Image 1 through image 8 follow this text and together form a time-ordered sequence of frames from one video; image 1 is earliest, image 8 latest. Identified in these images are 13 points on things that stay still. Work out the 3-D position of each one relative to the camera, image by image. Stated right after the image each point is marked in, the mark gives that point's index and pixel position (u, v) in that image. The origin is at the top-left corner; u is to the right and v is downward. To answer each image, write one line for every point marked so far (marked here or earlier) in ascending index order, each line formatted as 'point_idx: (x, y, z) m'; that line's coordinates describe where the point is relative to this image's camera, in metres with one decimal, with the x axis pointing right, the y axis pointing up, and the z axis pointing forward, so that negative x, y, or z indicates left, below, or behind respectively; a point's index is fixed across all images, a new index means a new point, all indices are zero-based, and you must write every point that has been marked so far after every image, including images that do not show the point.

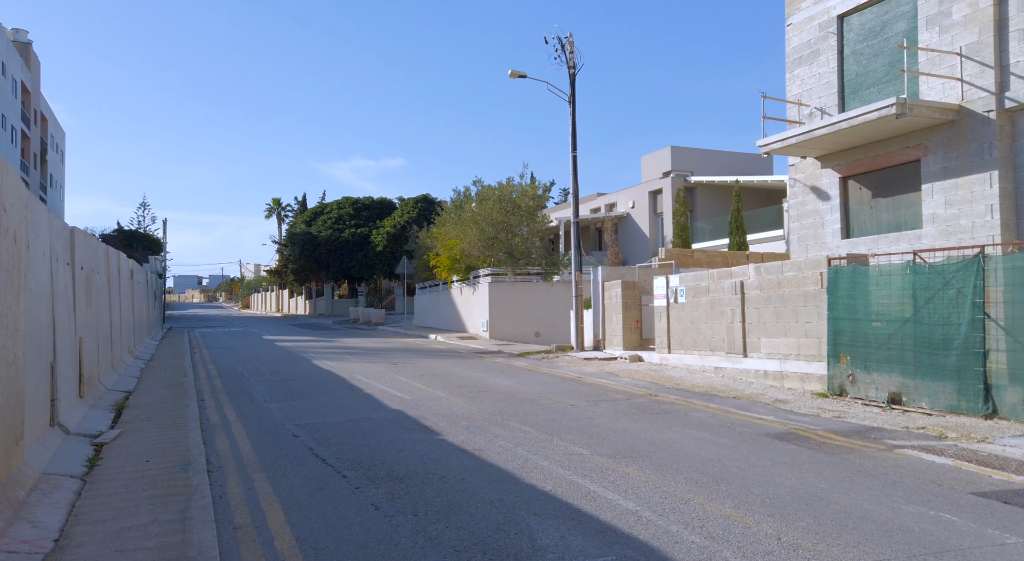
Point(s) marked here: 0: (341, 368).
0: (-3.9, -2.0, +18.7) m
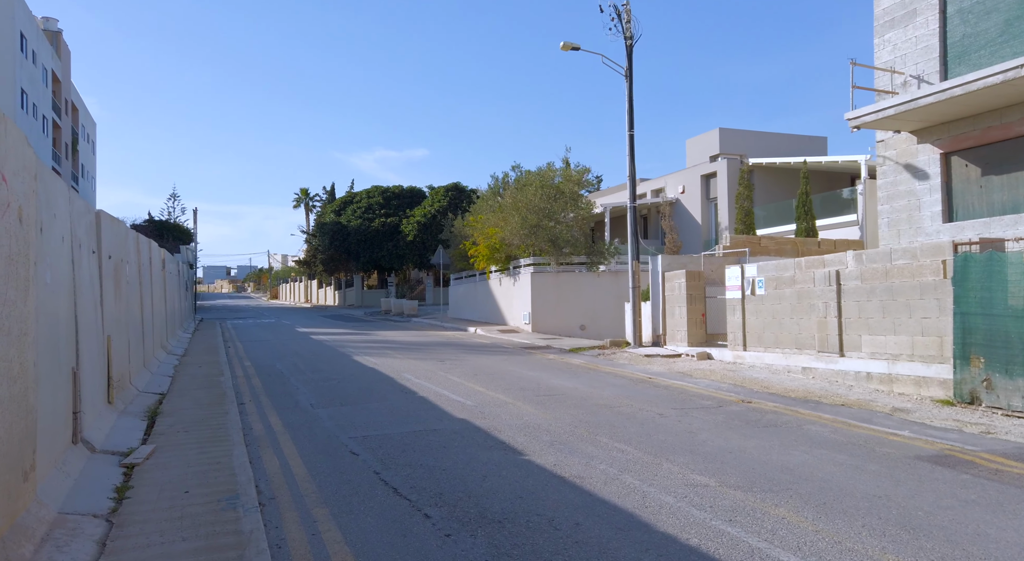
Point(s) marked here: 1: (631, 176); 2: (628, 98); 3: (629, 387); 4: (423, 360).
0: (-2.7, -1.8, +17.5) m
1: (+3.0, +2.7, +20.4) m
2: (+2.8, +4.4, +19.7) m
3: (+1.9, -1.7, +13.0) m
4: (-2.1, -1.8, +19.2) m
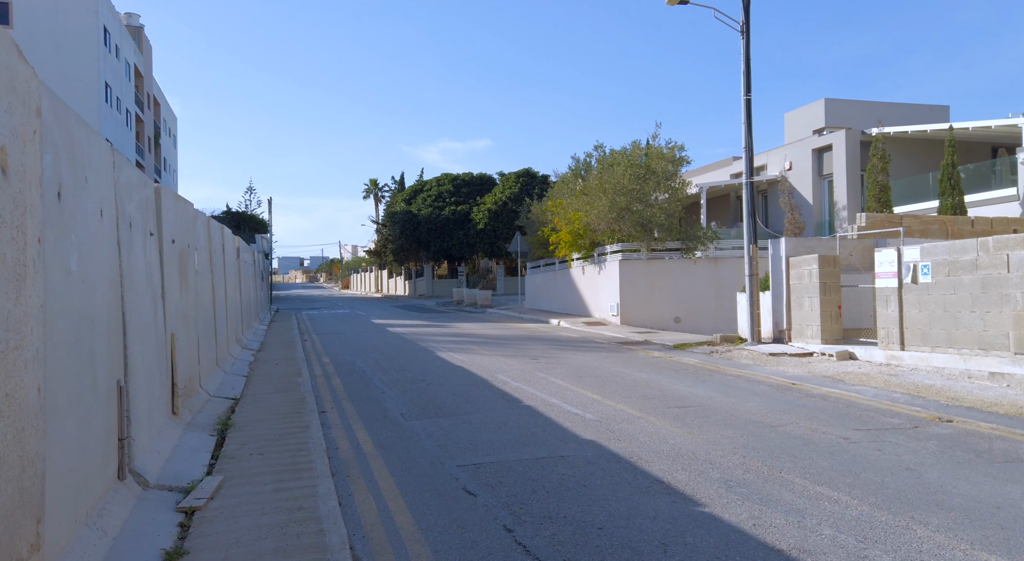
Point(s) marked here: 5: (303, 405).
0: (-0.7, -1.6, +15.7) m
1: (+5.2, +3.0, +18.1) m
2: (+4.9, +4.7, +17.4) m
3: (+3.5, -1.5, +10.9) m
4: (0.0, -1.6, +17.4) m
5: (-2.7, -1.6, +10.4) m
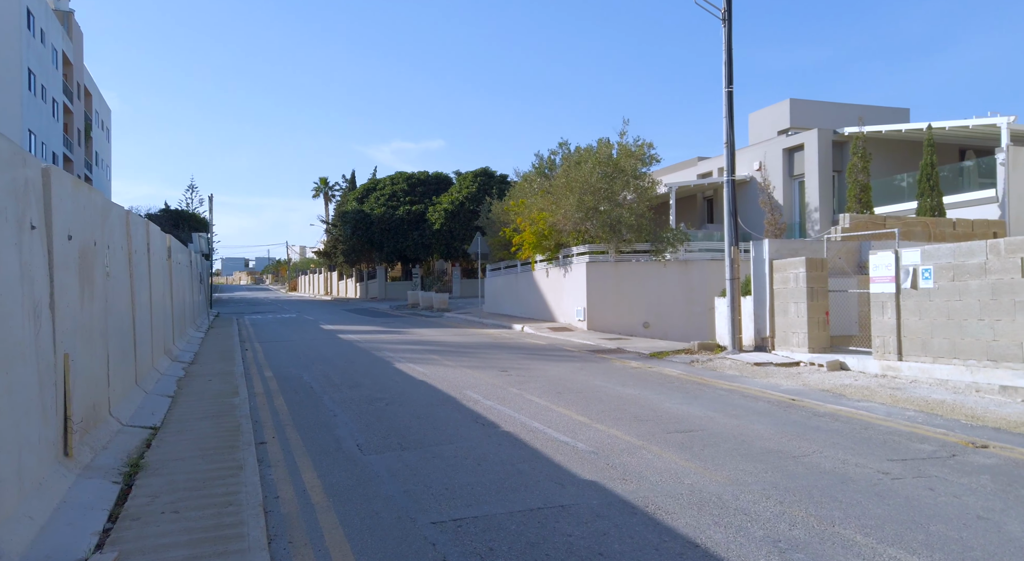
0: (-1.3, -1.7, +14.4) m
1: (+4.5, +2.9, +17.1) m
2: (+4.2, +4.6, +16.4) m
3: (+3.2, -1.6, +9.8) m
4: (-0.6, -1.7, +16.1) m
5: (-3.0, -1.7, +9.0) m
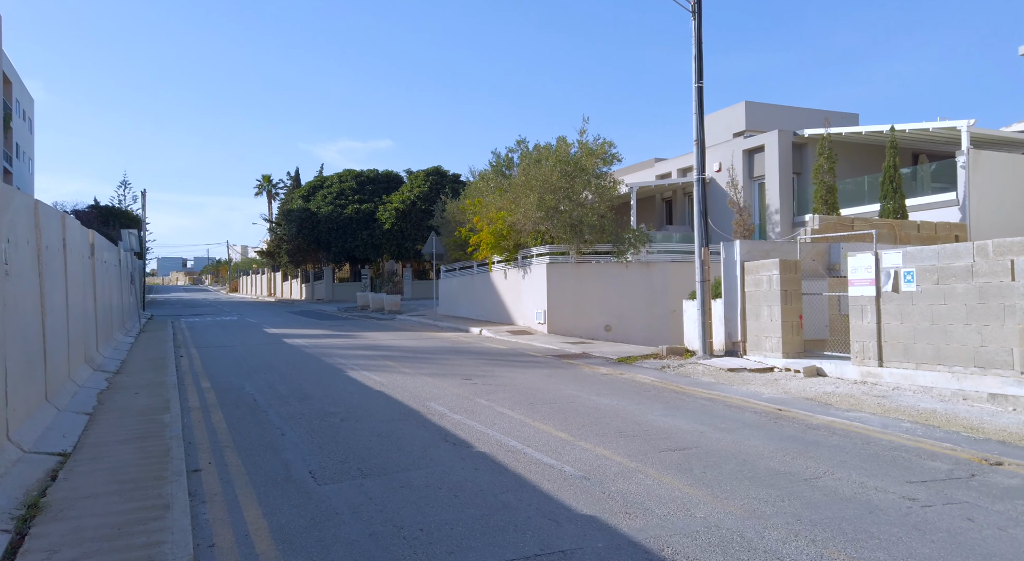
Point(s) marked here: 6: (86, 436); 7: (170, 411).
0: (-1.8, -1.8, +13.5) m
1: (+3.7, +2.8, +16.5) m
2: (+3.5, +4.6, +15.8) m
3: (+2.9, -1.7, +9.2) m
4: (-1.3, -1.8, +15.2) m
5: (-3.2, -1.8, +8.0) m
6: (-4.7, -1.8, +9.4) m
7: (-4.6, -1.8, +11.2) m
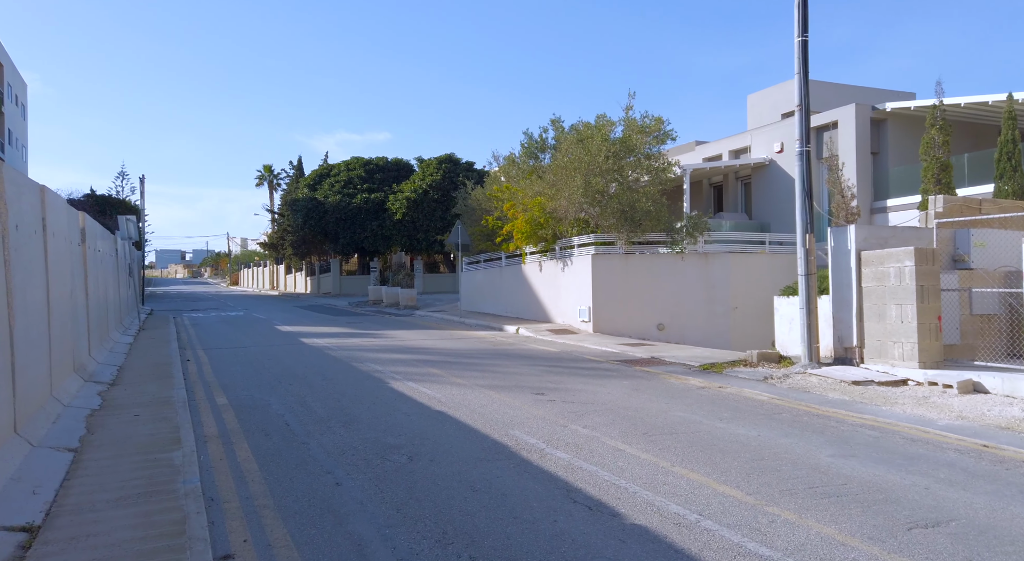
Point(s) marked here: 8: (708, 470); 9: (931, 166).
0: (-0.6, -1.7, +10.9) m
1: (+4.9, +2.9, +13.9) m
2: (+4.7, +4.7, +13.2) m
3: (+4.1, -1.6, +6.6) m
4: (-0.1, -1.7, +12.6) m
5: (-2.0, -1.7, +5.4) m
6: (-3.5, -1.7, +6.8) m
7: (-3.4, -1.7, +8.6) m
8: (+1.7, -1.7, +7.1) m
9: (+9.3, +2.6, +18.4) m
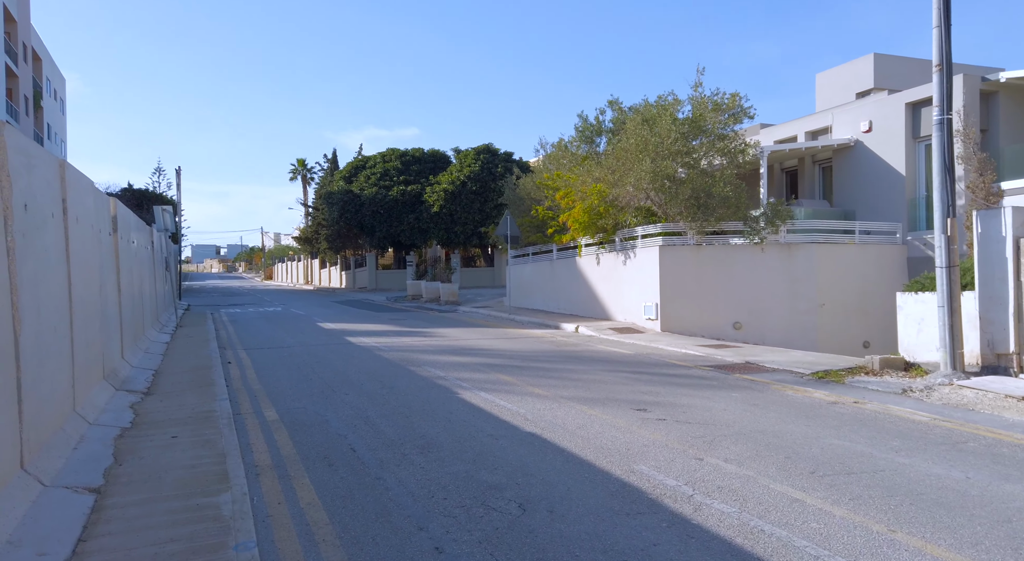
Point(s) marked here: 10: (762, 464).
0: (+0.6, -1.7, +9.0) m
1: (+6.2, +3.0, +11.8) m
2: (+6.0, +4.7, +11.1) m
3: (+5.1, -1.6, +4.6) m
4: (+1.1, -1.6, +10.7) m
5: (-1.0, -1.8, +3.6) m
6: (-2.4, -1.7, +5.0) m
7: (-2.3, -1.7, +6.9) m
8: (+2.8, -1.6, +5.1) m
9: (+10.8, +2.7, +16.1) m
10: (+2.3, -1.6, +7.3) m
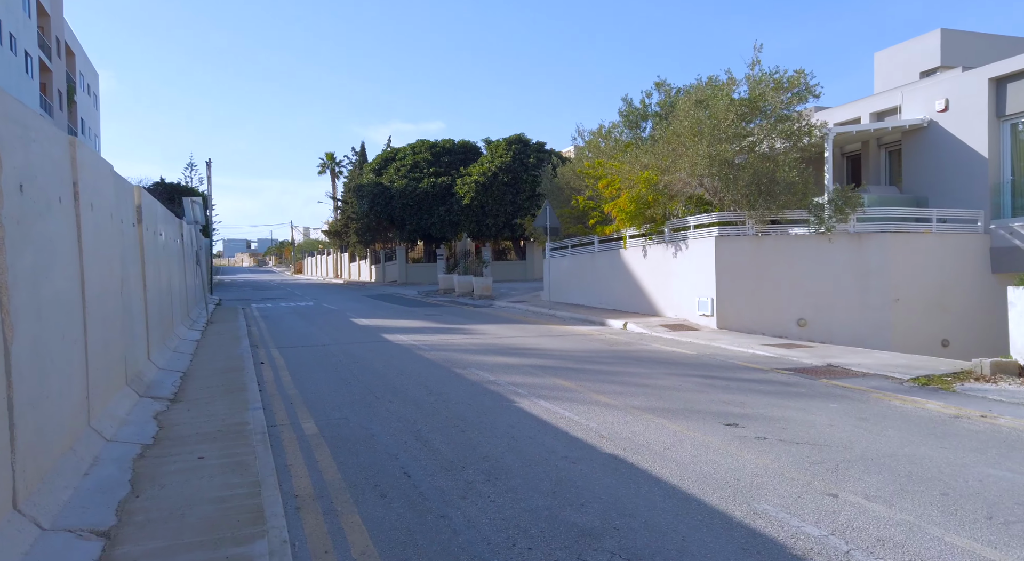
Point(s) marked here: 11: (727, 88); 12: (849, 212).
0: (+1.3, -1.6, +7.7) m
1: (+7.0, +3.1, +10.2) m
2: (+6.8, +4.8, +9.5) m
3: (+5.7, -1.6, +3.1) m
4: (+1.9, -1.6, +9.4) m
5: (-0.5, -1.8, +2.3) m
6: (-1.8, -1.8, +3.8) m
7: (-1.6, -1.7, +5.6) m
8: (+3.4, -1.6, +3.7) m
9: (+11.7, +2.8, +14.4) m
10: (+3.0, -1.6, +5.9) m
11: (+5.4, +4.6, +19.8) m
12: (+8.0, +1.6, +19.6) m
